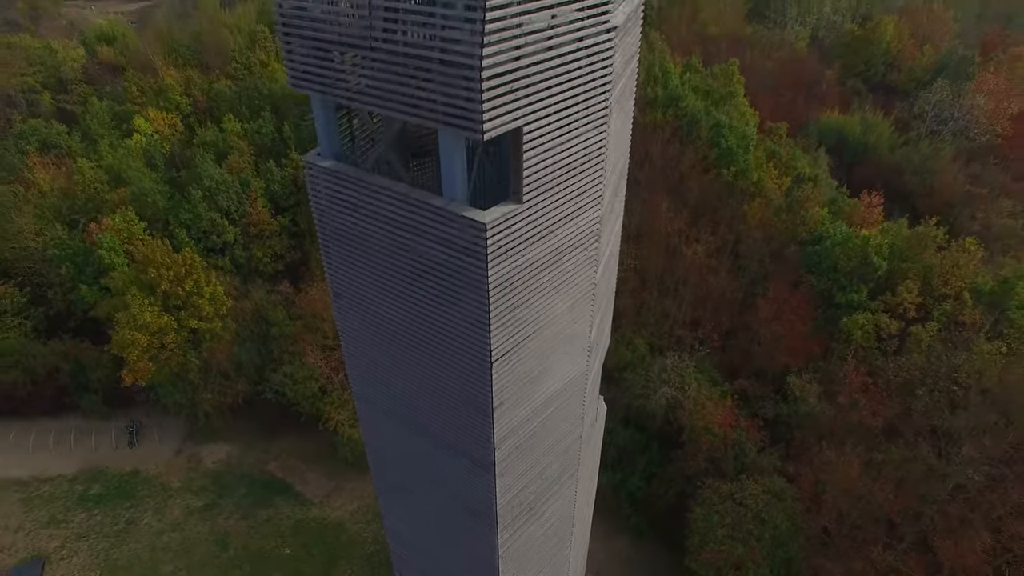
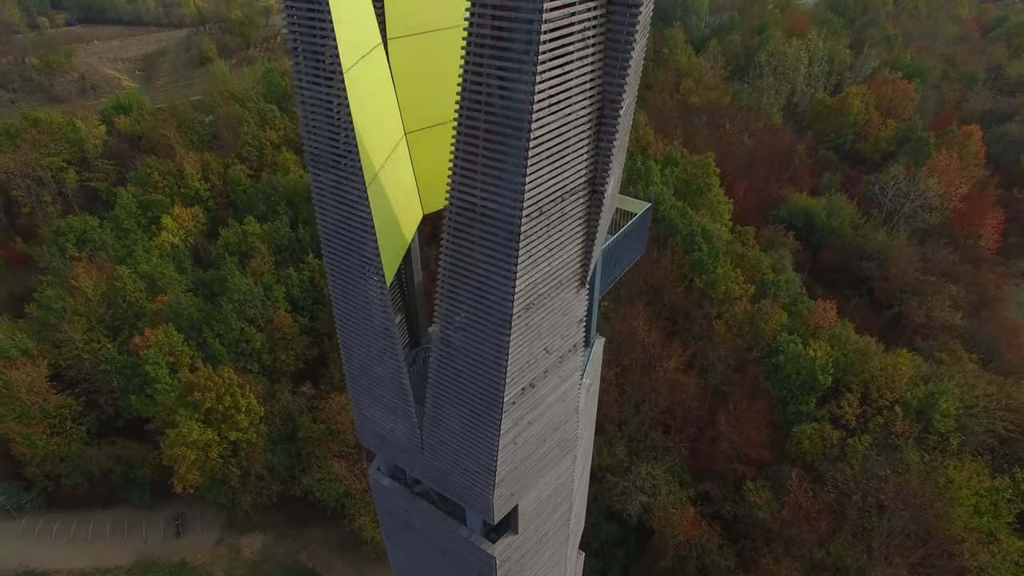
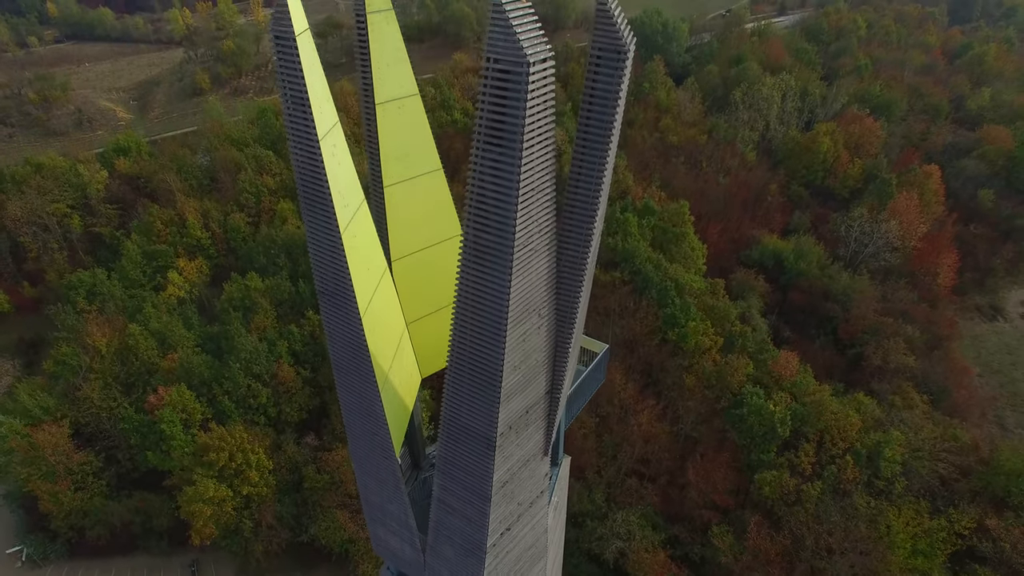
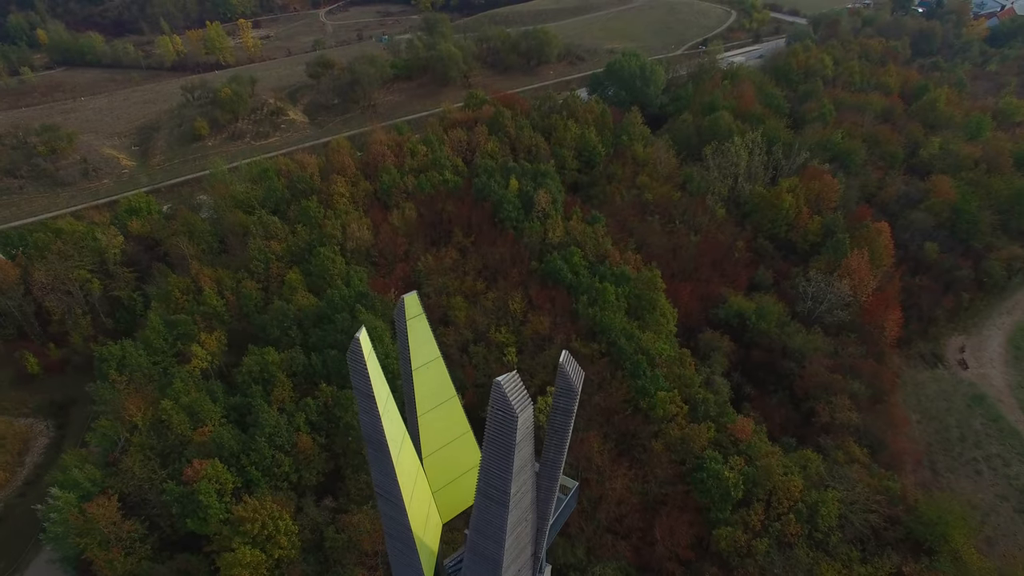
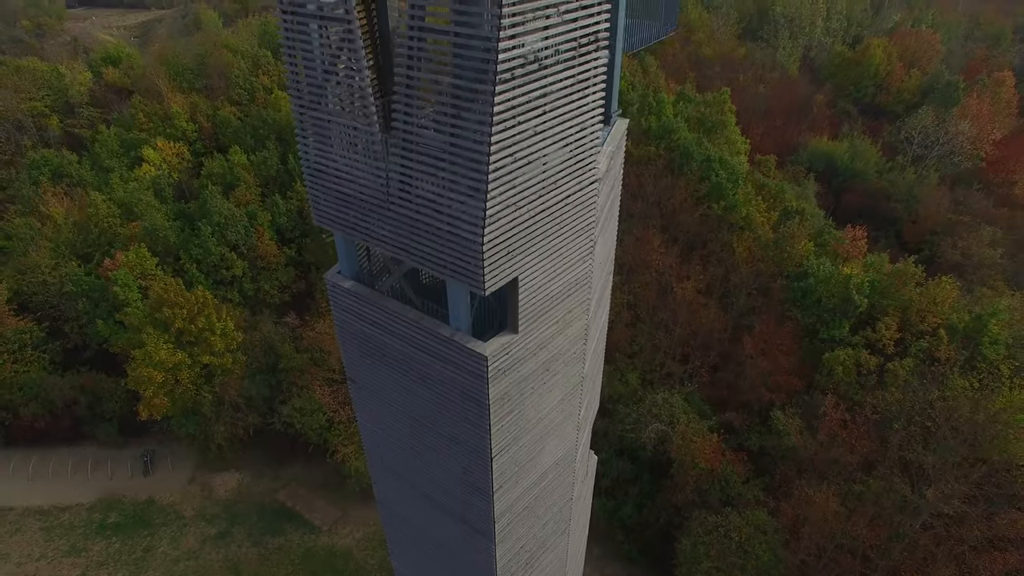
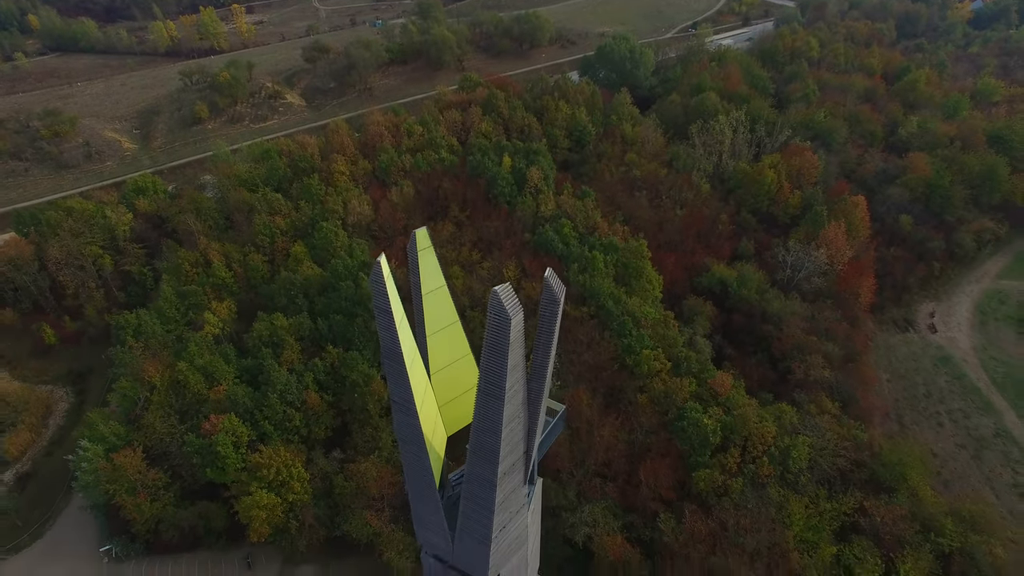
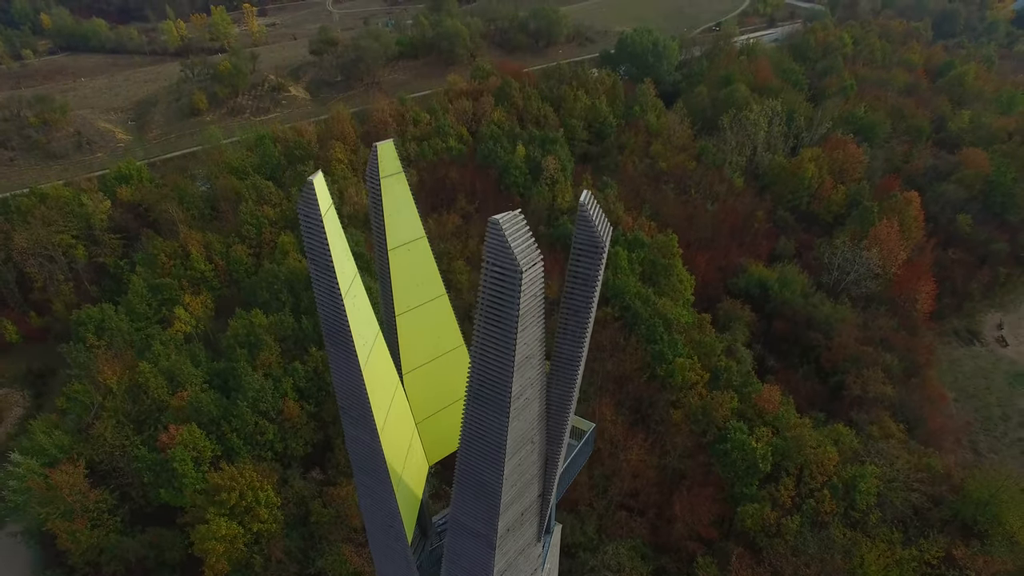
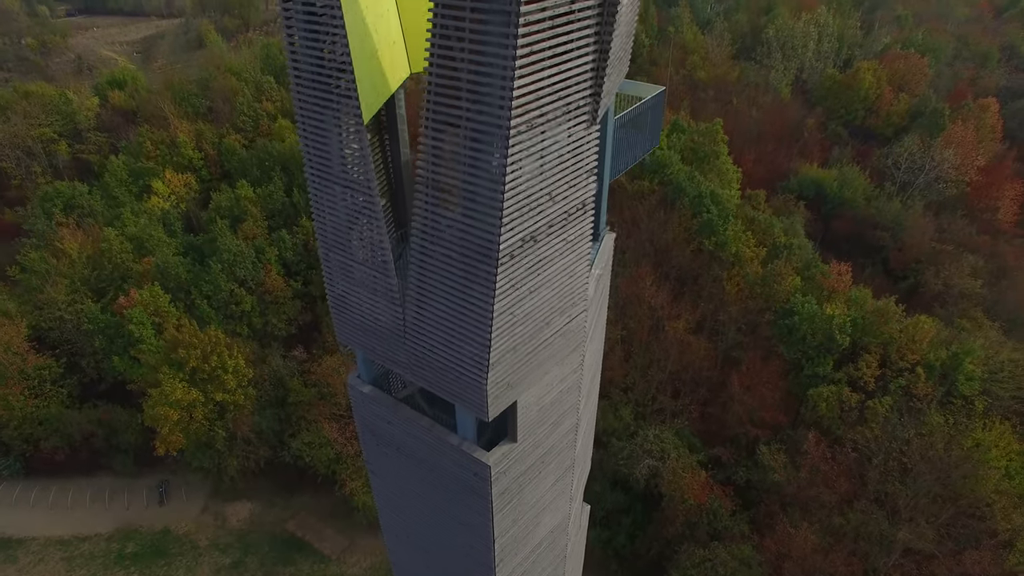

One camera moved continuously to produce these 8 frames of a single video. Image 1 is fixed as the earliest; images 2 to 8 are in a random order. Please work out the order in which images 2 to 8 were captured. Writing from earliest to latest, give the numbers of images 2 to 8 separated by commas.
5, 8, 2, 3, 7, 4, 6
